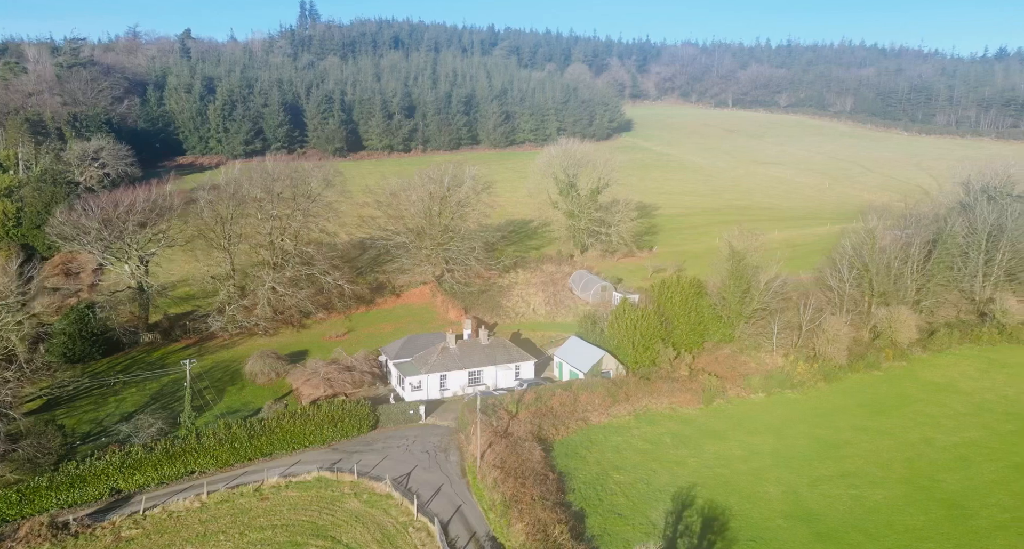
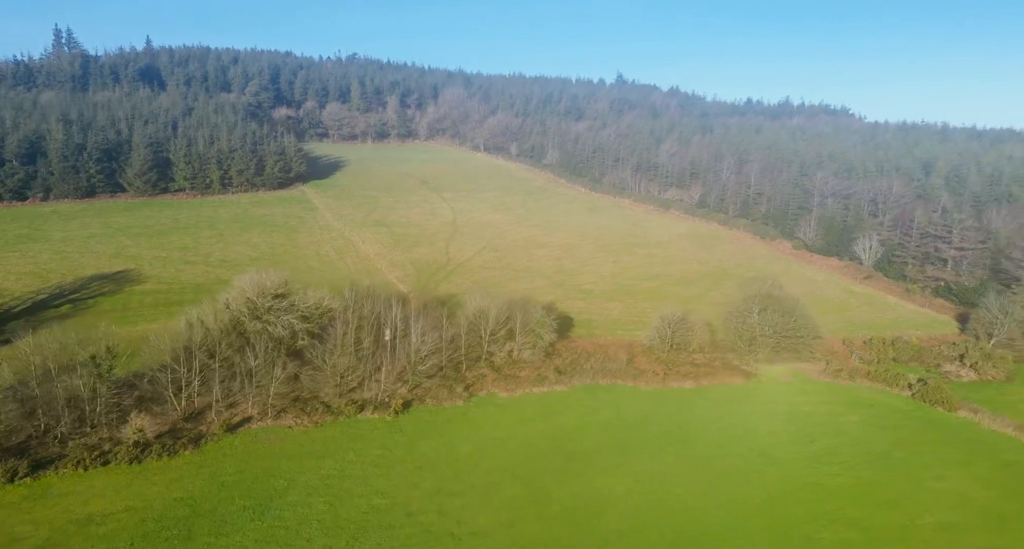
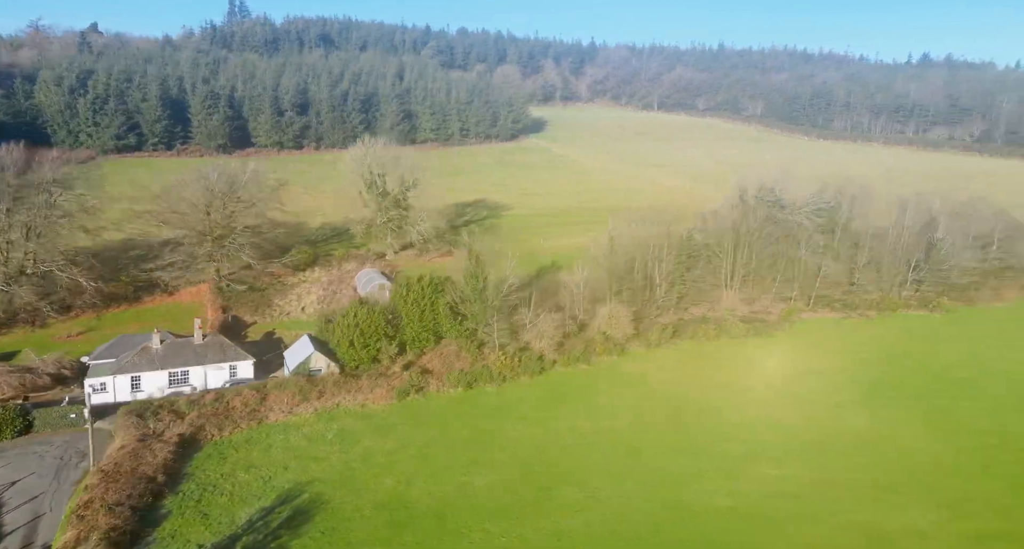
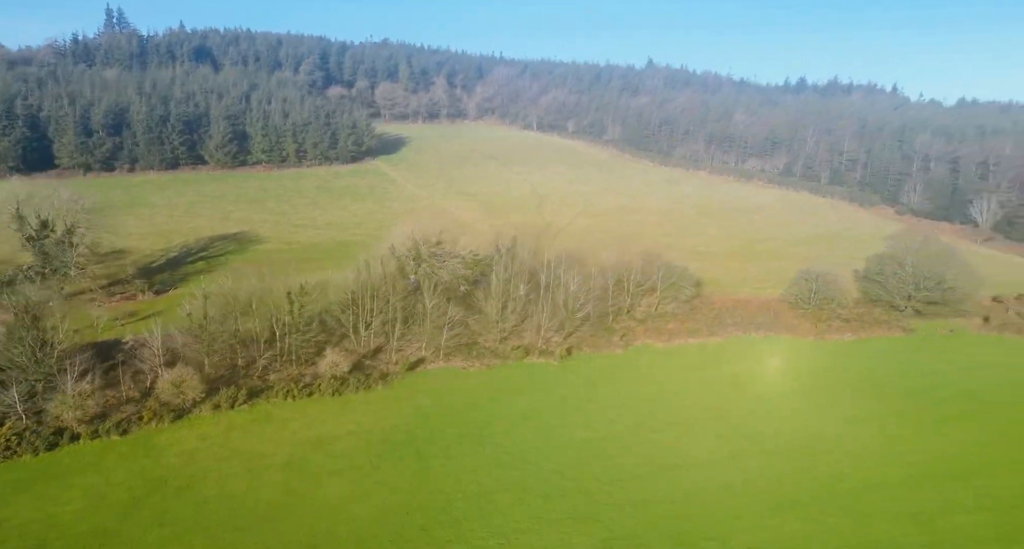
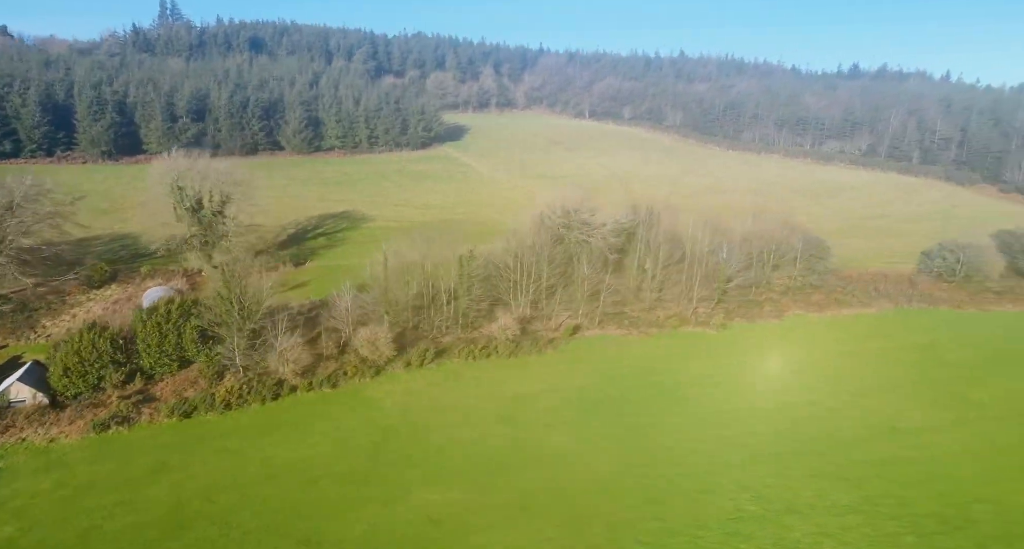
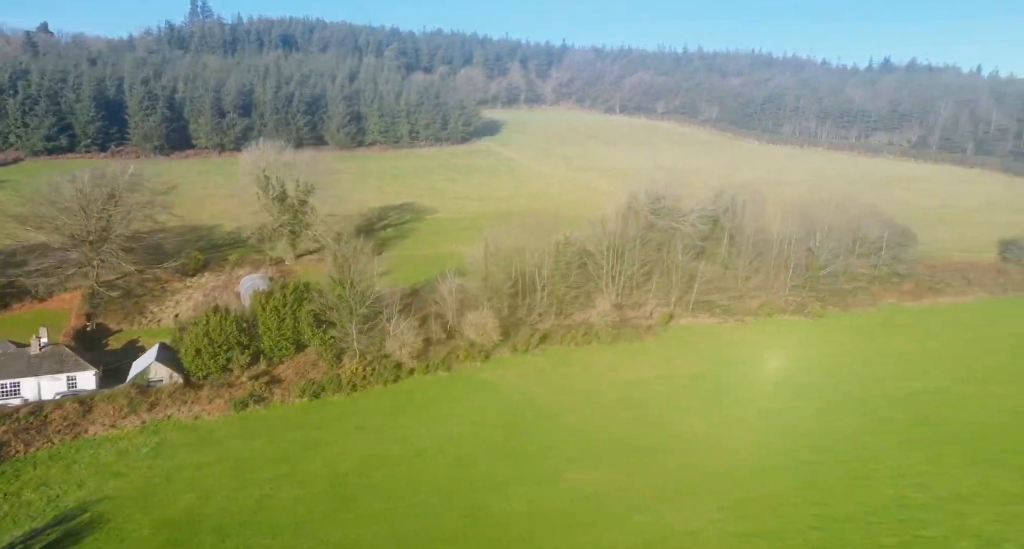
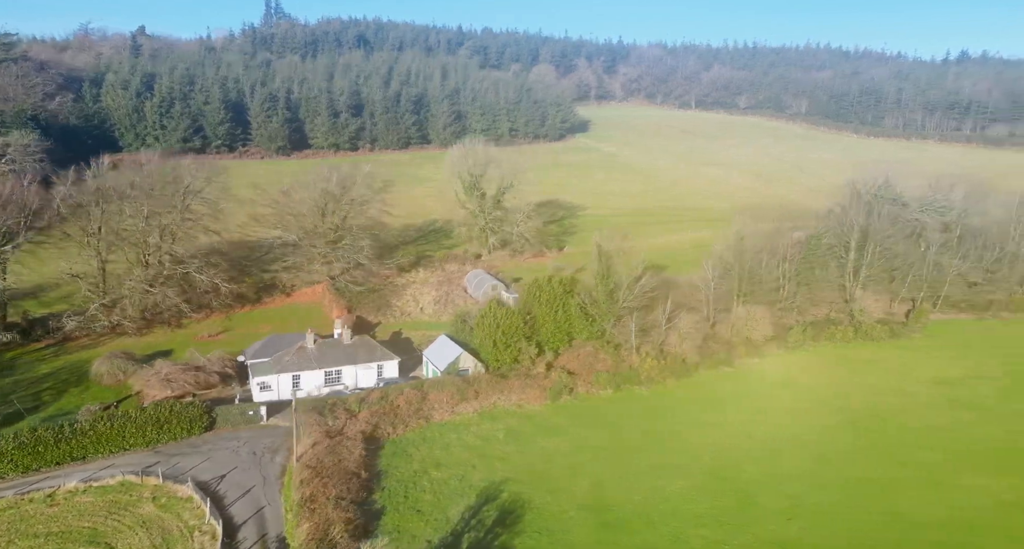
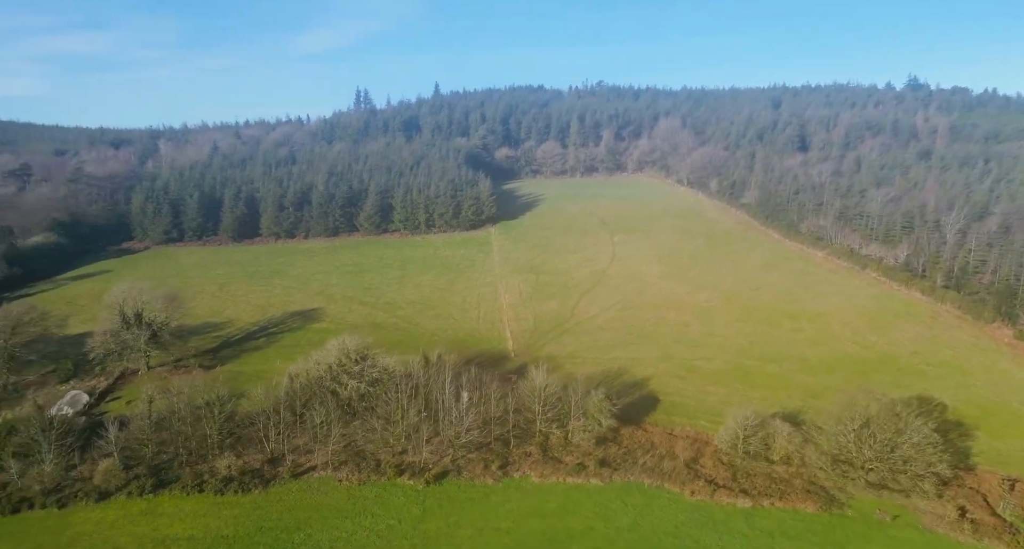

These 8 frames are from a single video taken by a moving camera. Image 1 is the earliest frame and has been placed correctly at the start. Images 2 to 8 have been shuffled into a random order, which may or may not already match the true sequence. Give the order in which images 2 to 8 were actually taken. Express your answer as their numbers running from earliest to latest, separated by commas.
7, 3, 6, 5, 4, 2, 8
